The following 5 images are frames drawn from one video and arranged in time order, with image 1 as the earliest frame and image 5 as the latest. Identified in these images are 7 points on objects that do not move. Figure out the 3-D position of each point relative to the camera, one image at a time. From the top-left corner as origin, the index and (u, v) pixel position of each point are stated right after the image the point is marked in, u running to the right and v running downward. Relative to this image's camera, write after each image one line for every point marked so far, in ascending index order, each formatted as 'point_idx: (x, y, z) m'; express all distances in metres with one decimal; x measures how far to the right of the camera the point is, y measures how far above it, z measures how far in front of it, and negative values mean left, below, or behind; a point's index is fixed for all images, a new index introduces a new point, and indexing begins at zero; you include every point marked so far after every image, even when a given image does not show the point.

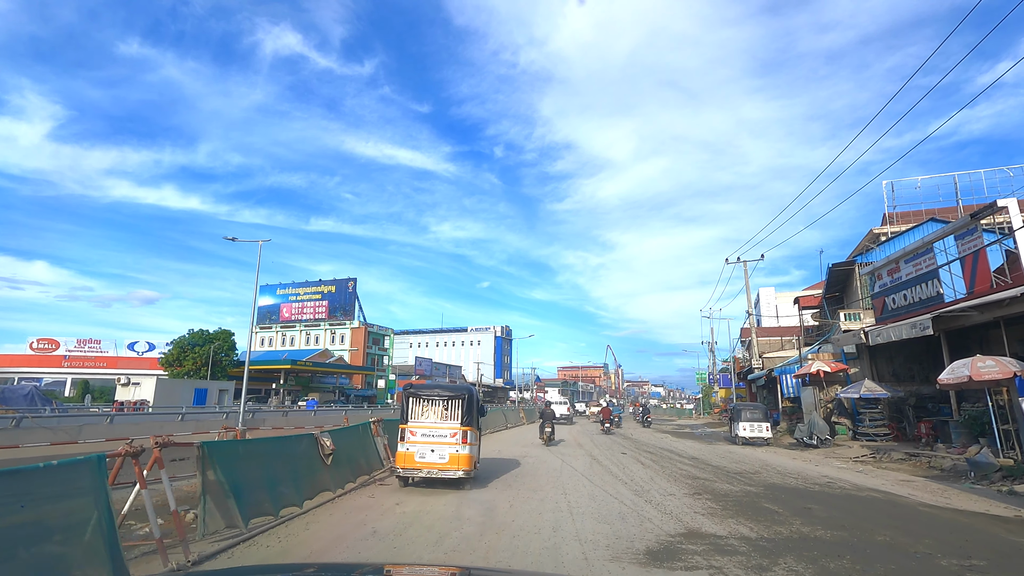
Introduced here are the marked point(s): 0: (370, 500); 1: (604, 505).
0: (-2.4, -3.5, +9.3) m
1: (+1.5, -3.6, +9.1) m
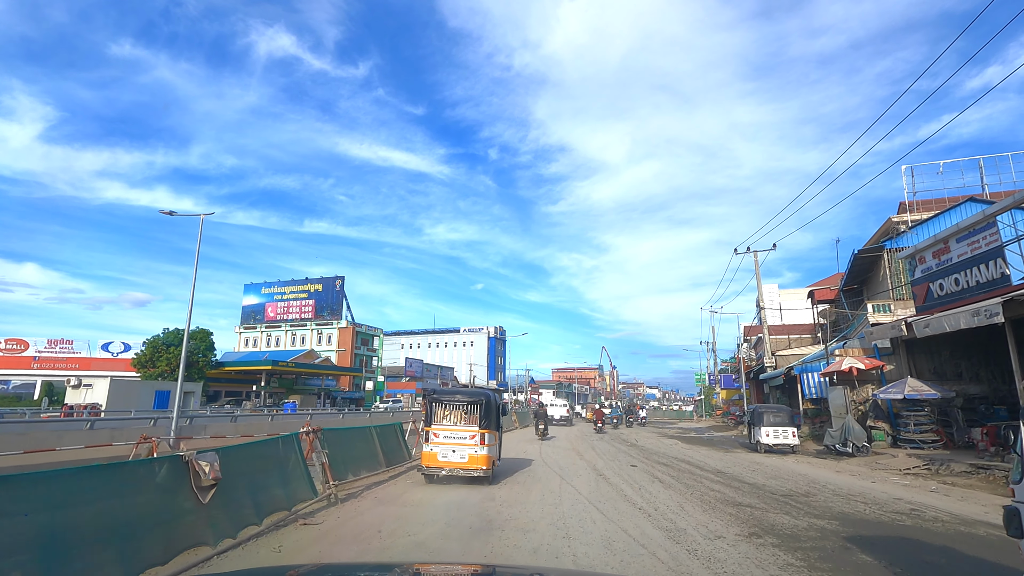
0: (-2.6, -2.9, +6.1) m
1: (+1.3, -3.0, +6.0) m
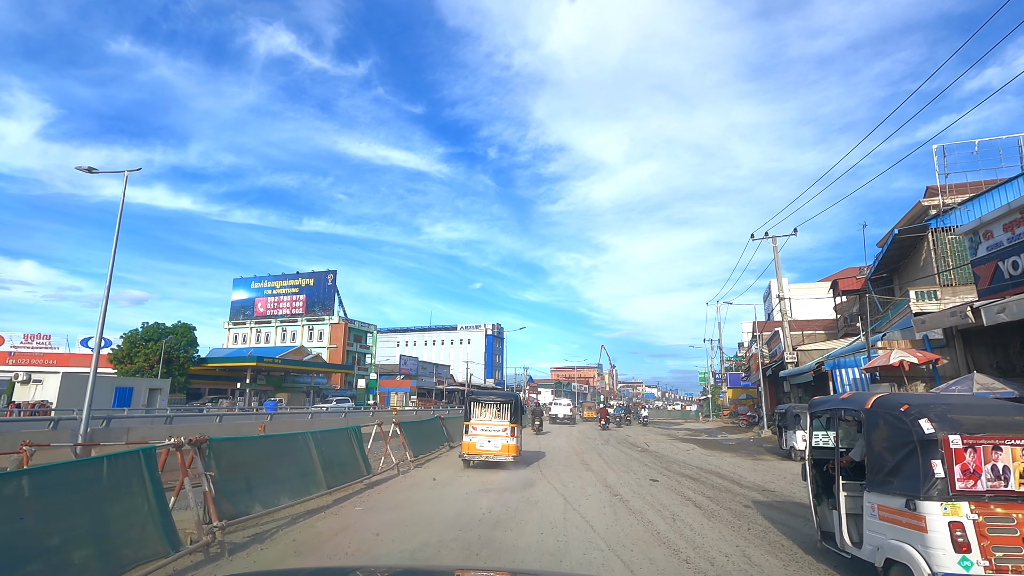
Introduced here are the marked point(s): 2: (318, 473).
0: (-2.8, -2.3, +3.1) m
1: (+1.1, -2.3, +2.9) m
2: (-3.0, -2.9, +8.7) m
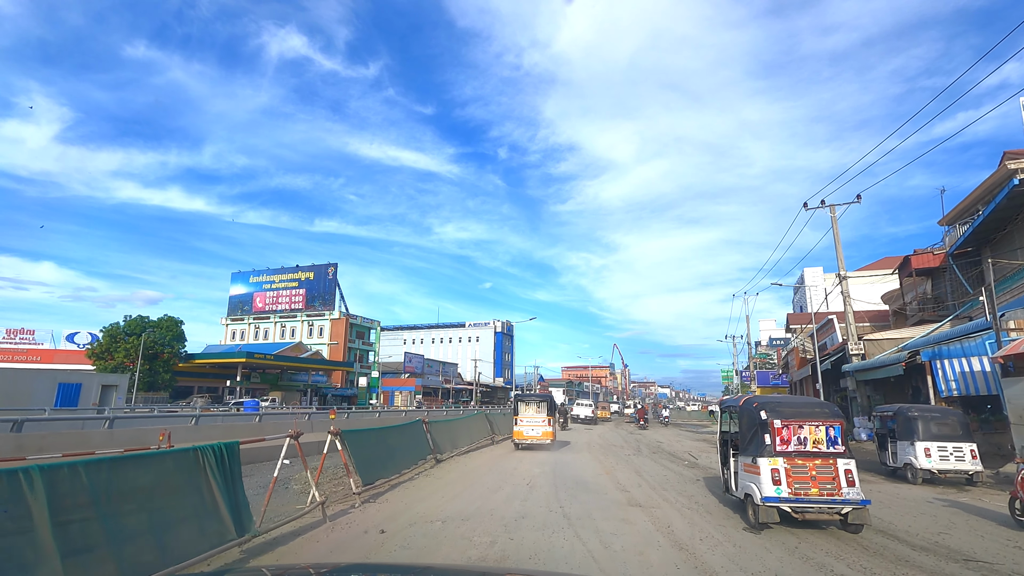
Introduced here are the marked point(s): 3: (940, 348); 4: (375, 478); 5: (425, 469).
0: (-2.9, -1.2, -1.8) m
1: (+1.0, -1.3, -2.0) m
2: (-3.0, -1.9, +3.8) m
3: (+14.0, -2.0, +18.3) m
4: (-2.7, -3.9, +11.6) m
5: (-2.5, -5.2, +16.2) m
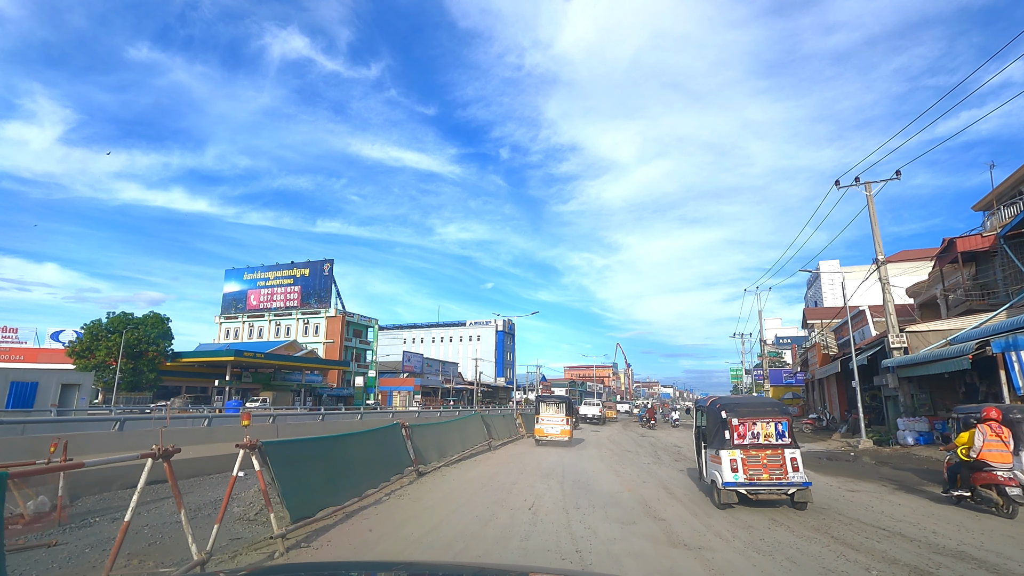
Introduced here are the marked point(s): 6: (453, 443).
0: (-3.0, -0.7, -4.5) m
1: (+0.8, -0.7, -4.7) m
2: (-3.1, -1.3, +1.1) m
3: (+13.9, -1.4, +15.5) m
4: (-2.8, -3.3, +8.9) m
5: (-2.6, -4.7, +13.5) m
6: (-1.9, -5.1, +18.6) m
